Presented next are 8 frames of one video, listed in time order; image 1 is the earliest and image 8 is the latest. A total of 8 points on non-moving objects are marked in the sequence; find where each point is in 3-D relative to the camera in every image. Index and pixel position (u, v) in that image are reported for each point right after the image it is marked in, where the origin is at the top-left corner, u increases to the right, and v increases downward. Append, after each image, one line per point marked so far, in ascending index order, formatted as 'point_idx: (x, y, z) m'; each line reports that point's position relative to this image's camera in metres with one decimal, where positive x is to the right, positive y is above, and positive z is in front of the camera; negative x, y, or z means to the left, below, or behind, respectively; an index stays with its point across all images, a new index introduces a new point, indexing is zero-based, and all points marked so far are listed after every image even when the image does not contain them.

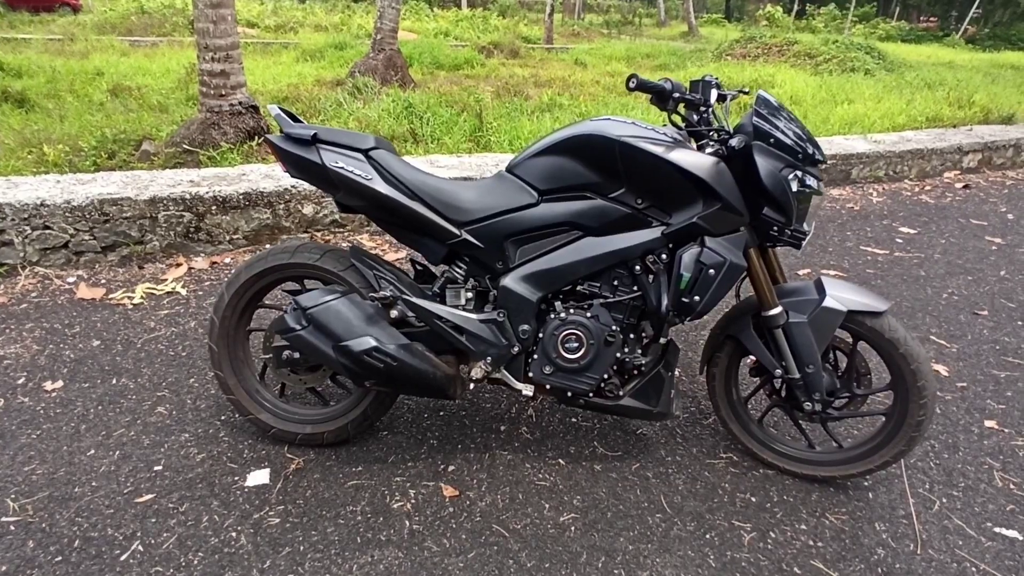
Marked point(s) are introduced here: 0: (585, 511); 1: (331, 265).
0: (+0.3, -0.8, +2.1) m
1: (-0.7, +0.1, +2.1) m
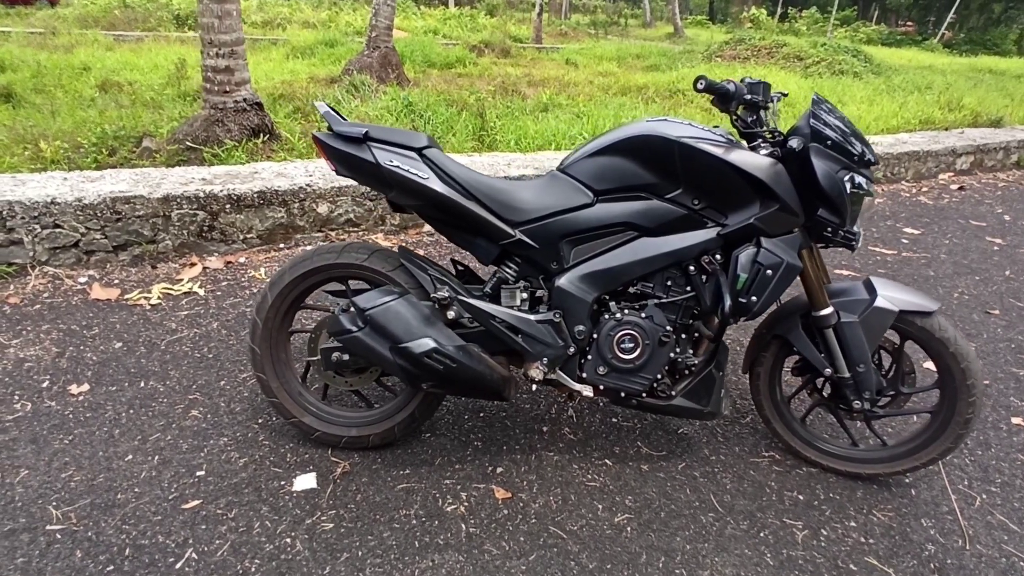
0: (+0.5, -0.8, +2.1) m
1: (-0.5, +0.1, +2.1) m
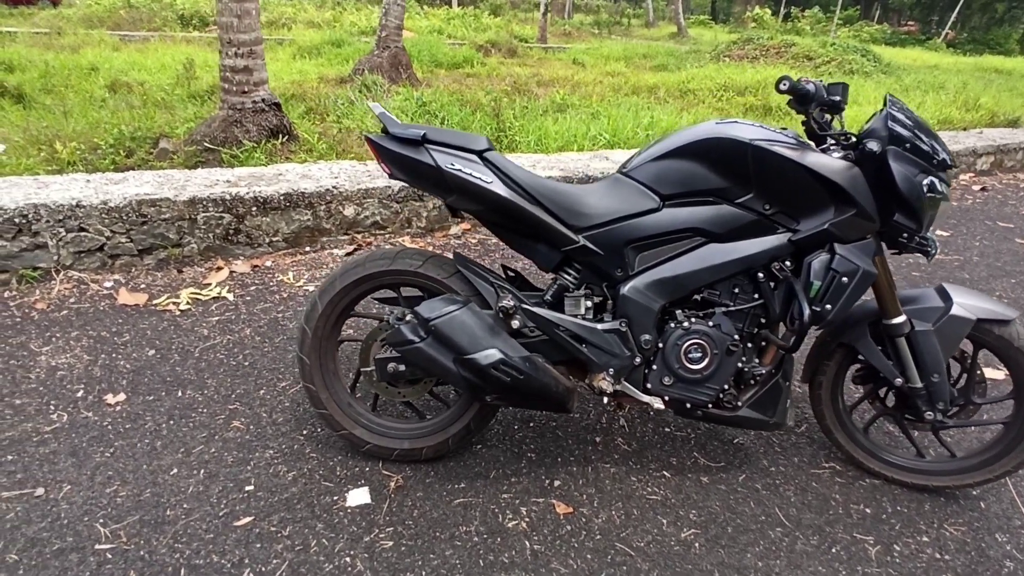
0: (+0.7, -0.8, +2.0) m
1: (-0.3, +0.1, +2.0) m
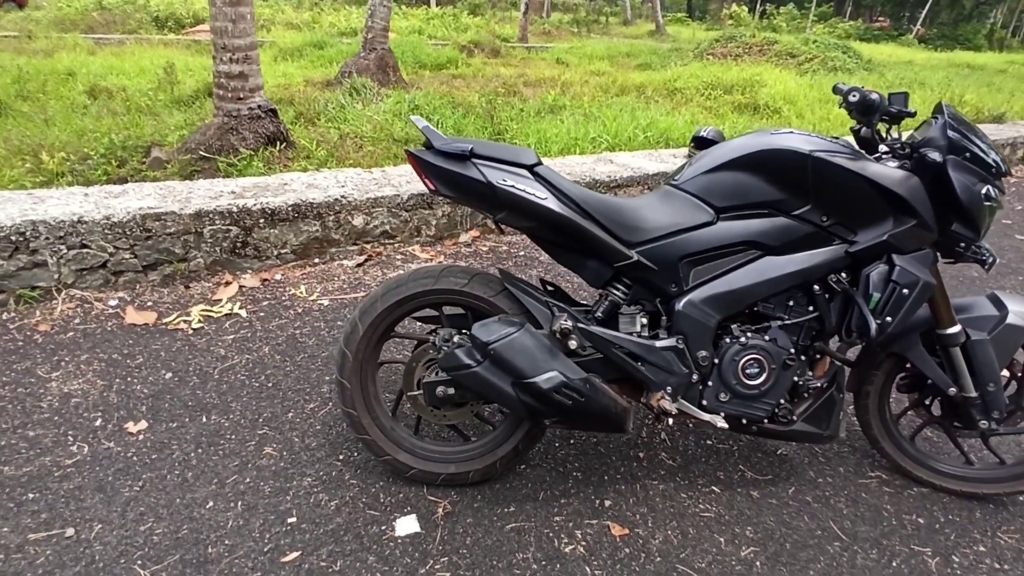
0: (+0.9, -0.9, +2.0) m
1: (-0.1, 0.0, +2.0) m
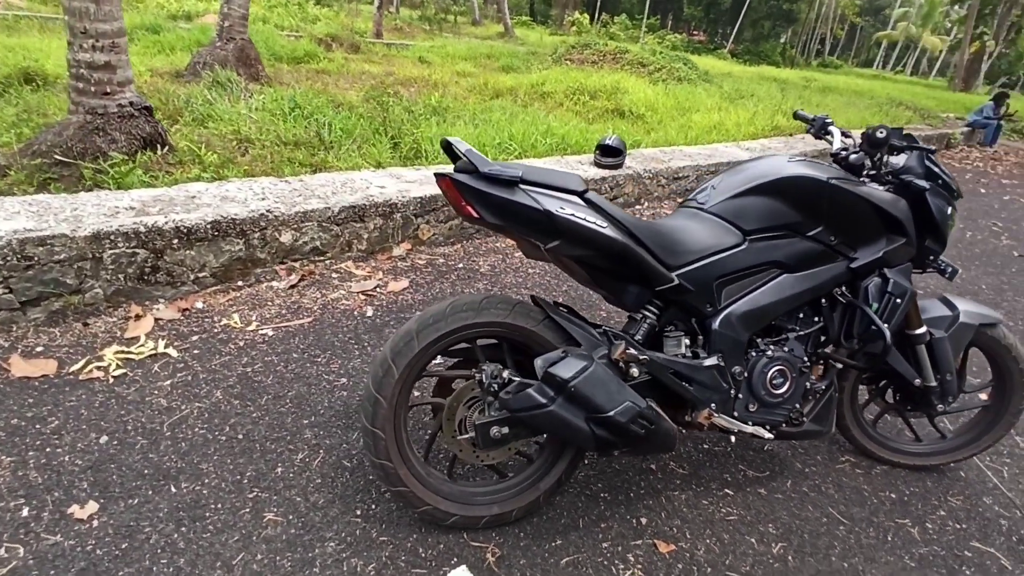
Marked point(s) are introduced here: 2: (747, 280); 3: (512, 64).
0: (+1.0, -0.9, +2.2) m
1: (+0.1, -0.1, +1.9) m
2: (+0.8, 0.0, +2.0) m
3: (0.0, +5.5, +14.3) m
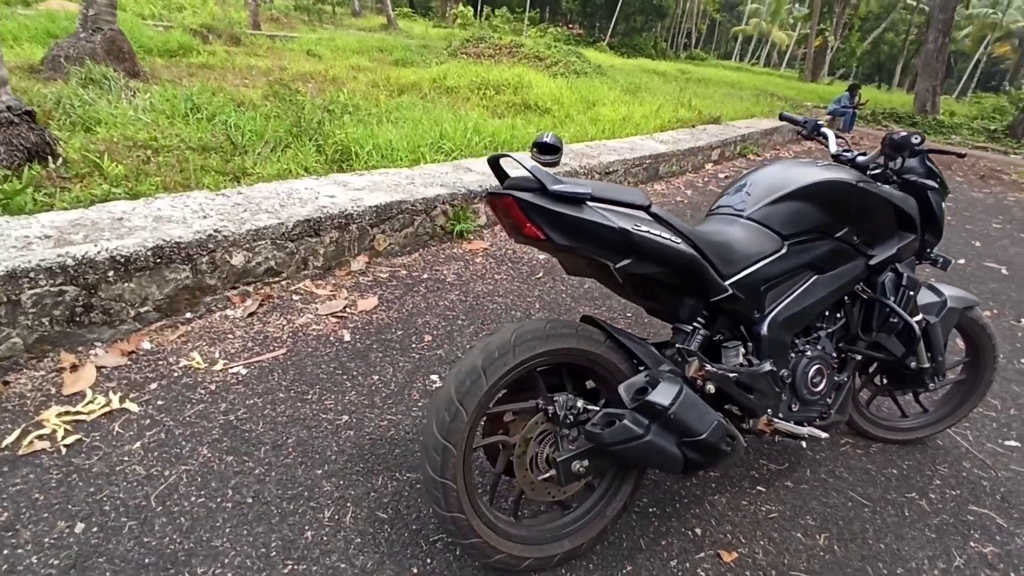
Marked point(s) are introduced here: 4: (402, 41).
0: (+1.2, -0.9, +2.2) m
1: (+0.2, -0.2, +1.8) m
2: (+1.0, 0.0, +2.0) m
3: (-2.4, +5.5, +13.9) m
4: (-3.2, +7.4, +17.6) m
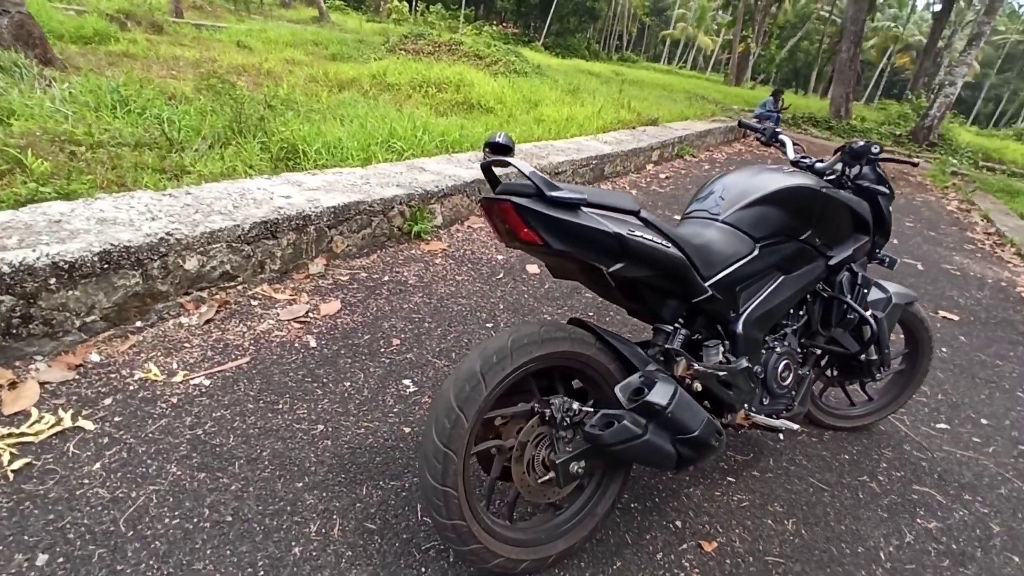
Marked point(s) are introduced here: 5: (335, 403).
0: (+1.1, -0.9, +2.4) m
1: (+0.2, -0.2, +1.8) m
2: (+0.9, 0.0, +2.2) m
3: (-3.8, +5.5, +13.5) m
4: (-5.1, +7.4, +17.2) m
5: (-0.8, -0.5, +2.5) m
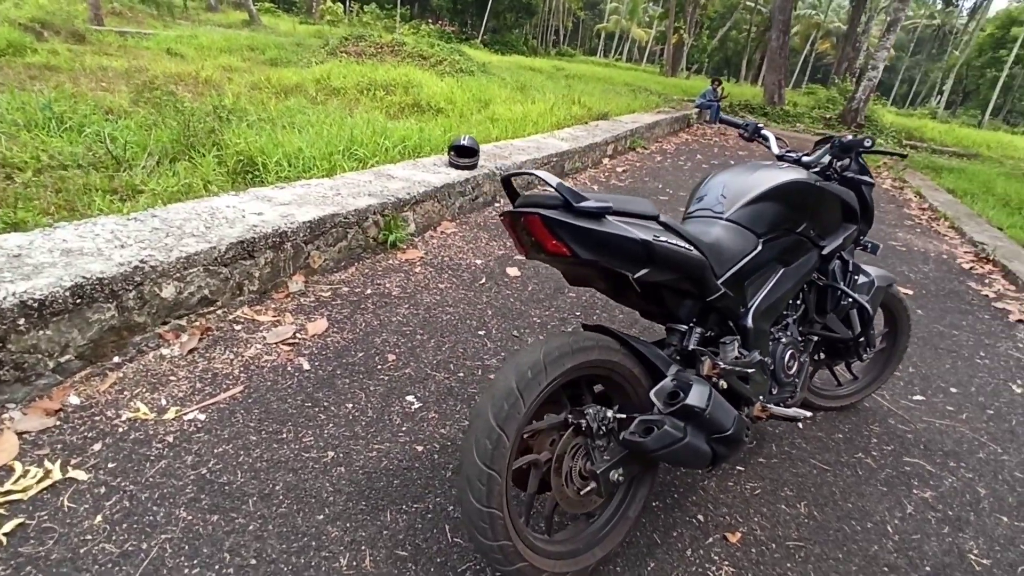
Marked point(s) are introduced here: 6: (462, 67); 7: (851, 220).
0: (+1.2, -0.9, +2.4) m
1: (+0.3, -0.2, +1.8) m
2: (+0.9, 0.0, +2.2) m
3: (-5.1, +5.2, +13.1) m
4: (-6.7, +7.0, +16.6) m
5: (-0.7, -0.6, +2.4) m
6: (-1.2, +5.3, +14.1) m
7: (+1.4, +0.3, +2.5) m
